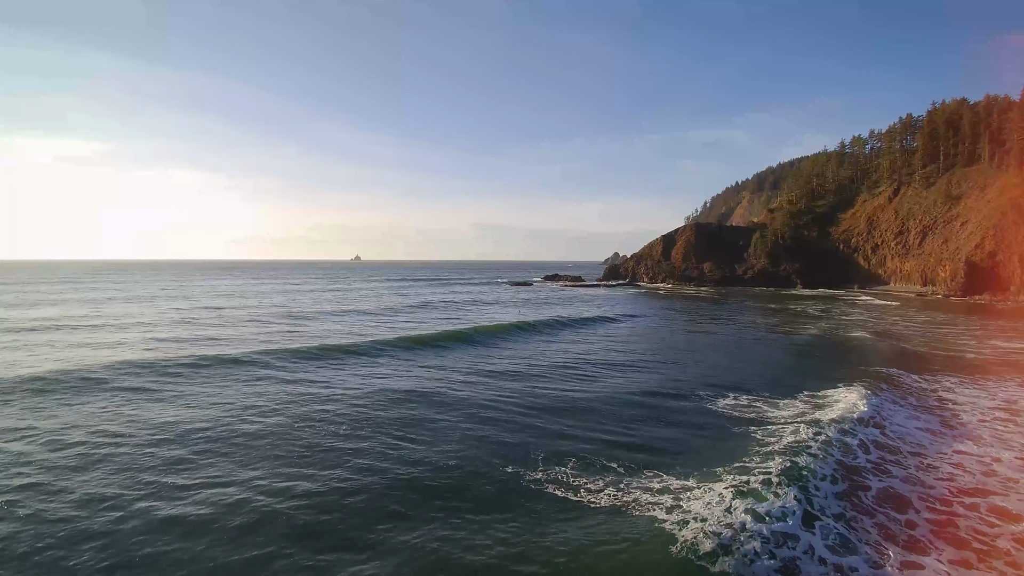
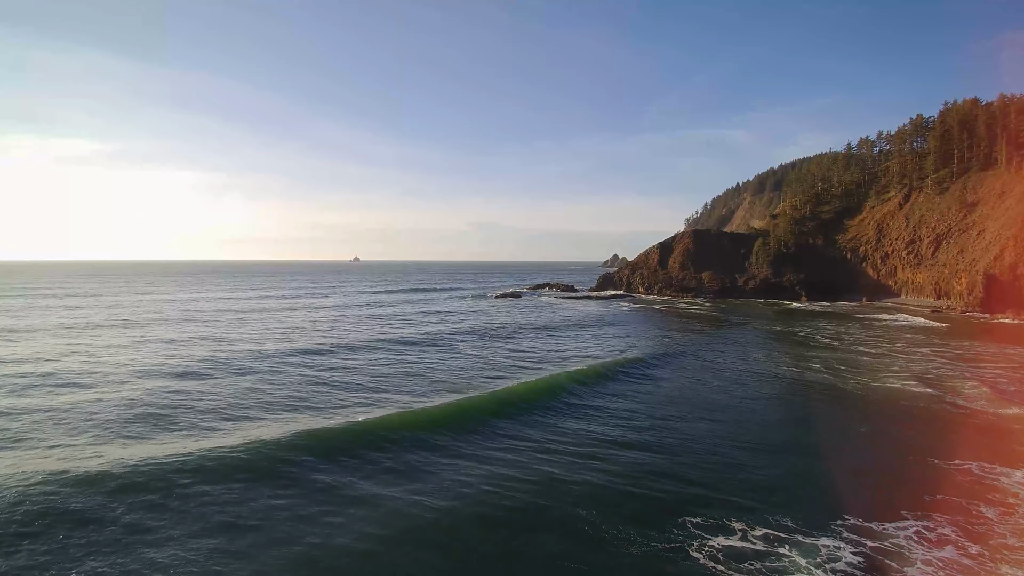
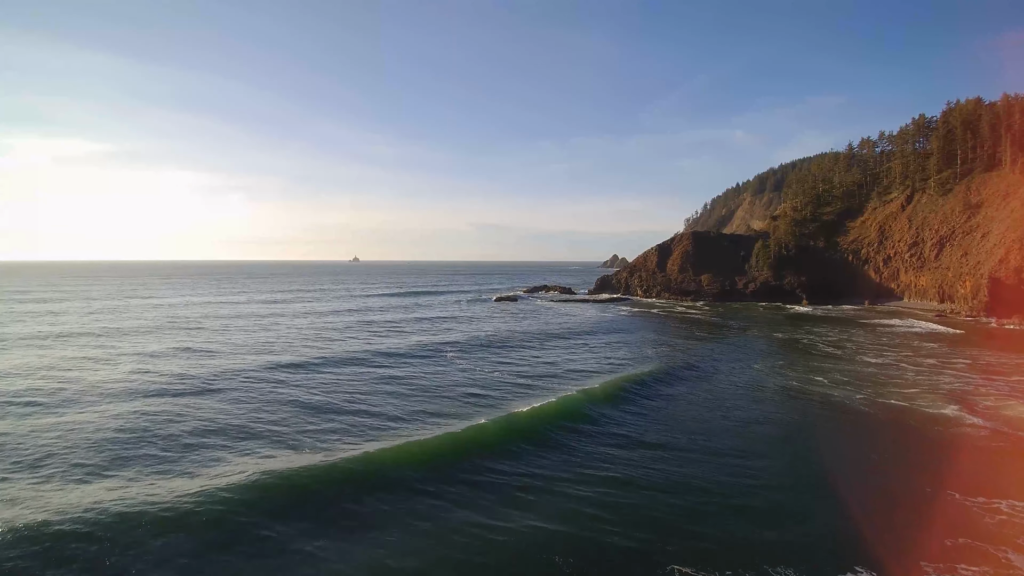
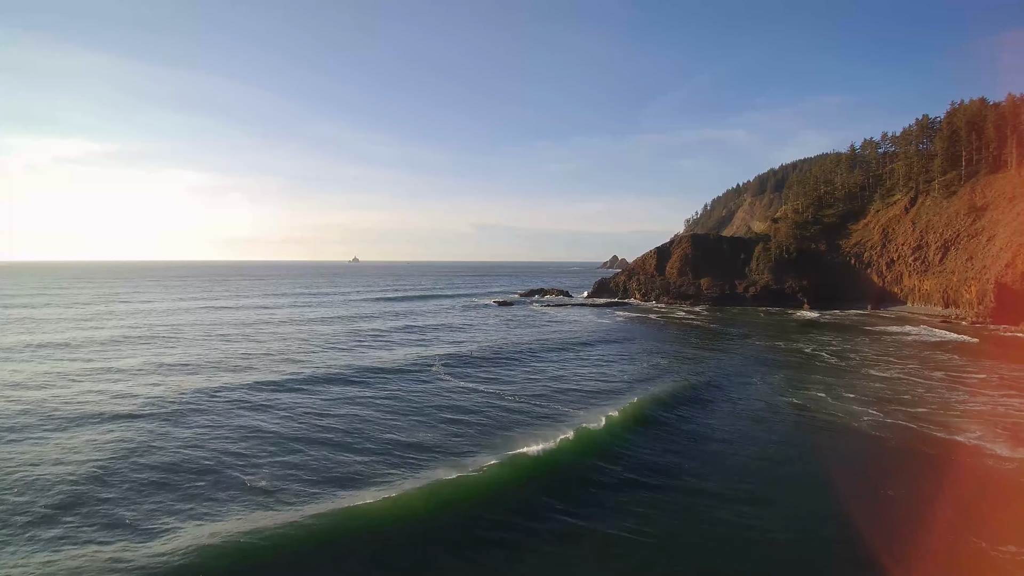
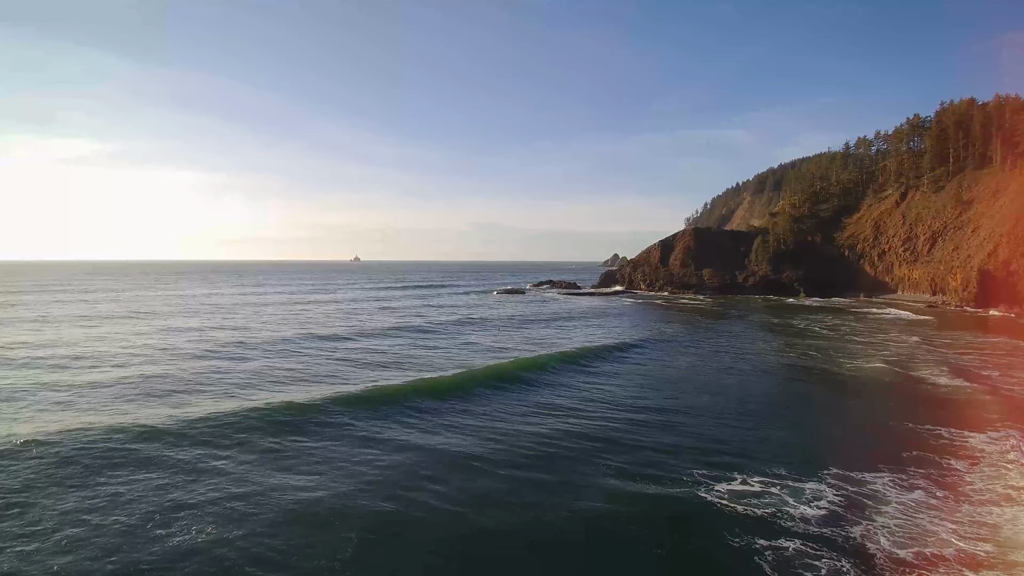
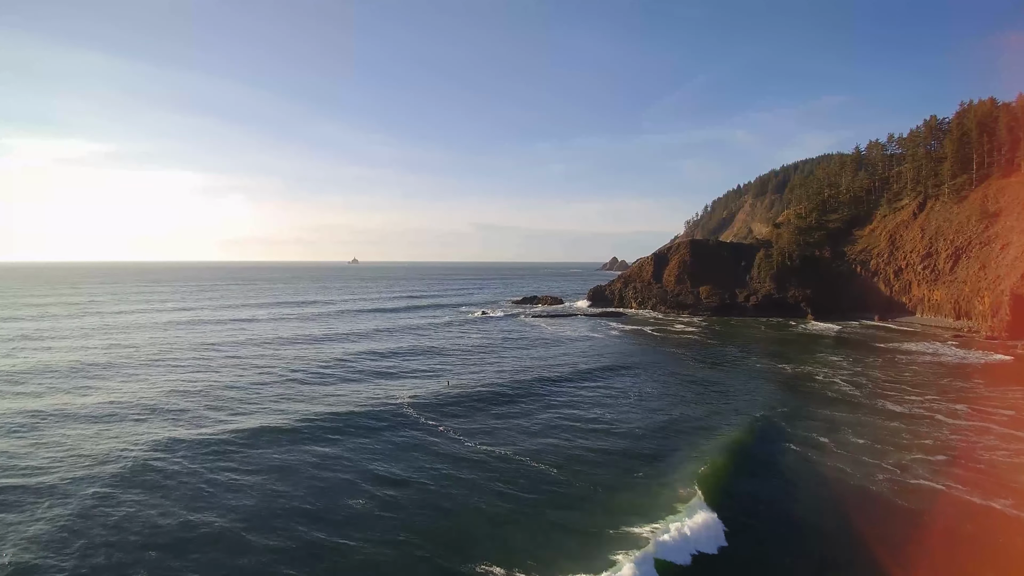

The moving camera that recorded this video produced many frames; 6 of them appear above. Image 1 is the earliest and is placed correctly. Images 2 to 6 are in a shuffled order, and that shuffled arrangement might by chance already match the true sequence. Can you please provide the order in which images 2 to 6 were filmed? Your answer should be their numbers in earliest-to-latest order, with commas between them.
5, 2, 3, 4, 6
